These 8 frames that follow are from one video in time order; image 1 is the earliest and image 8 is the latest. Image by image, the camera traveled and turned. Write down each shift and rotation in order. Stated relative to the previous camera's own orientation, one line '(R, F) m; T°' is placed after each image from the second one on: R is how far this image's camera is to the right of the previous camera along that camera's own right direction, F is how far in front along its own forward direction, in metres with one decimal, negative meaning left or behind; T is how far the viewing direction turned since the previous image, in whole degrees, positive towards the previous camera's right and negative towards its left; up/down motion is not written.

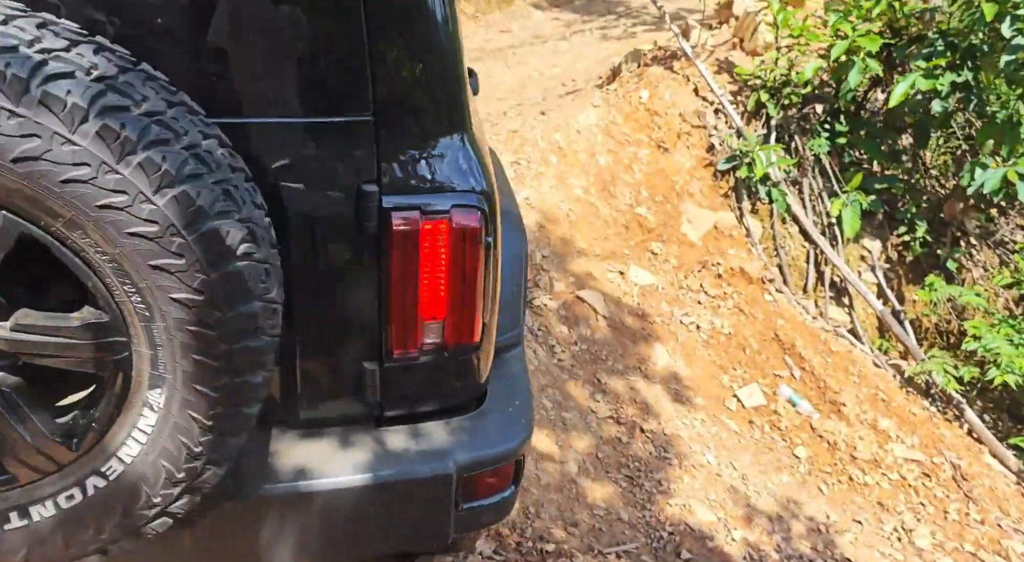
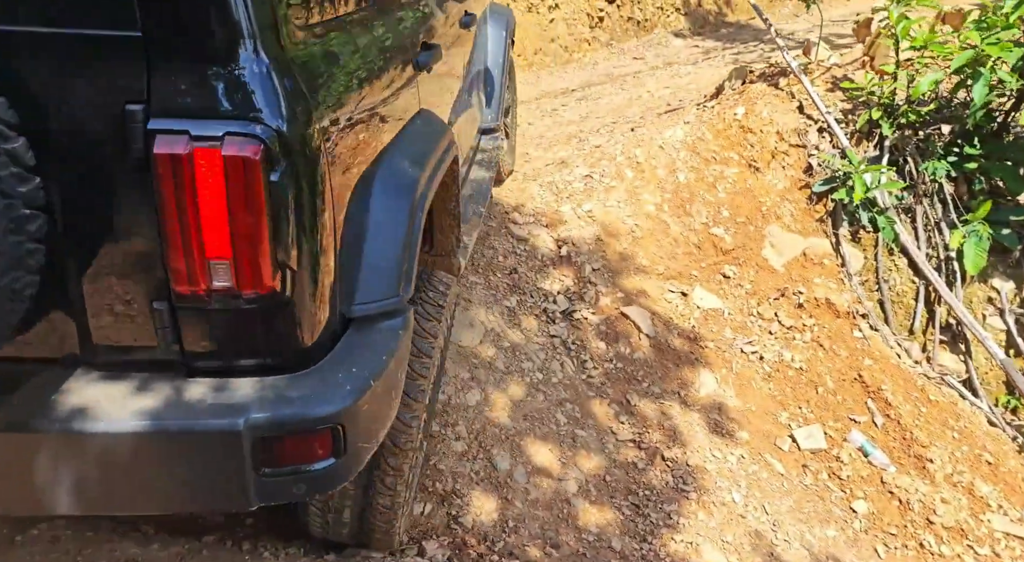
(+0.9, +0.3) m; -13°
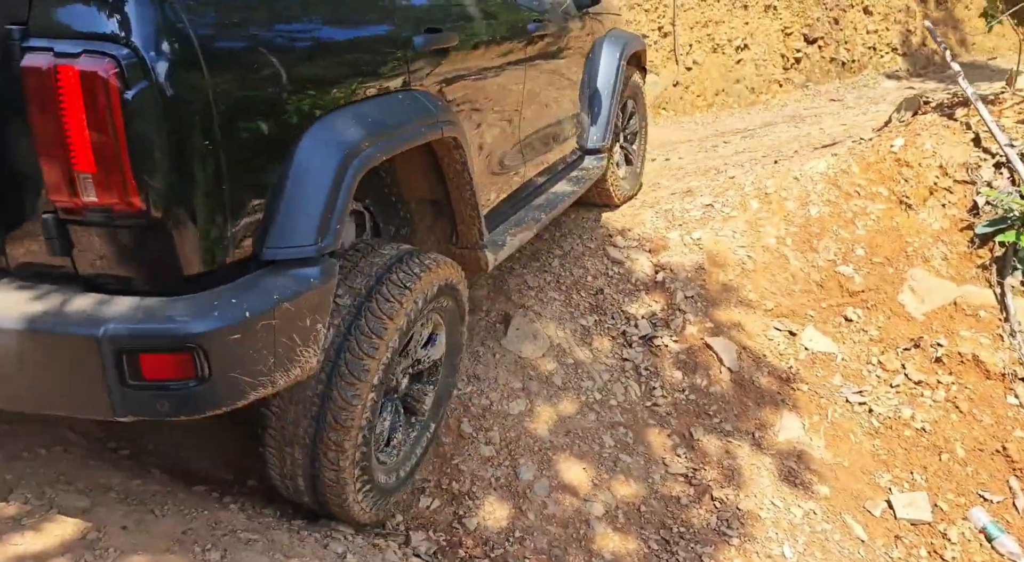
(+1.0, +0.2) m; -18°
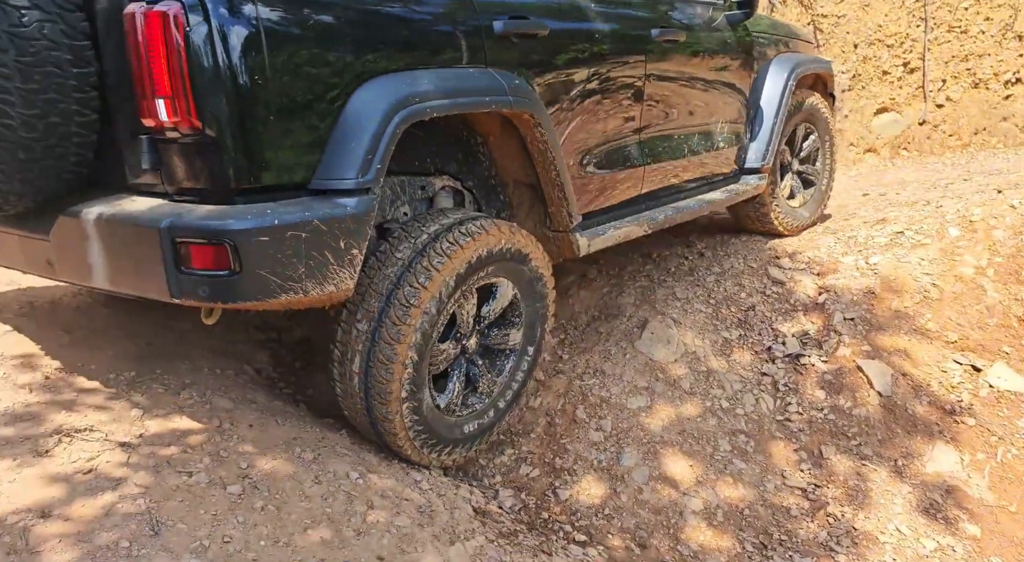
(+0.8, -0.1) m; -19°
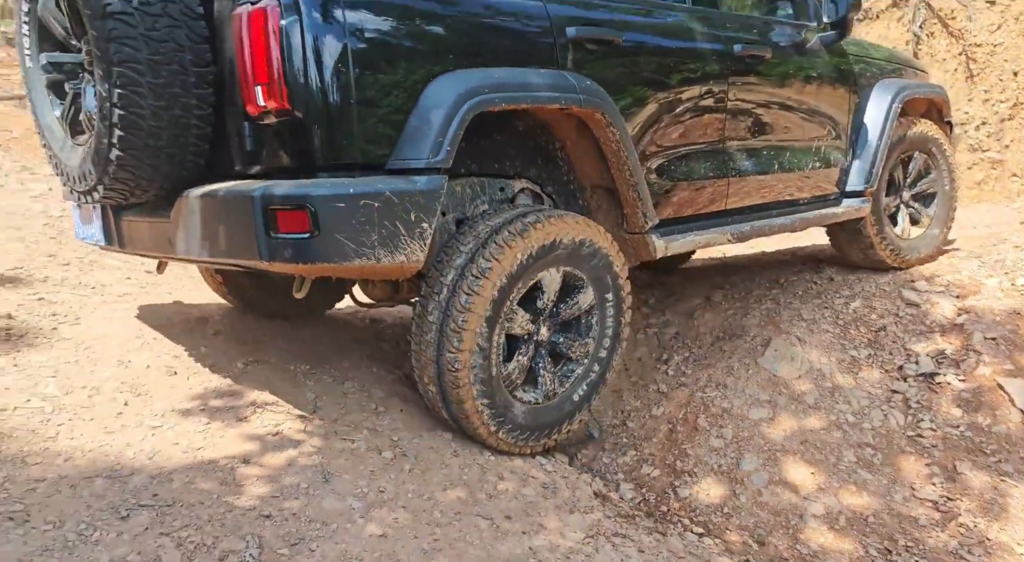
(+0.2, -0.4) m; -10°
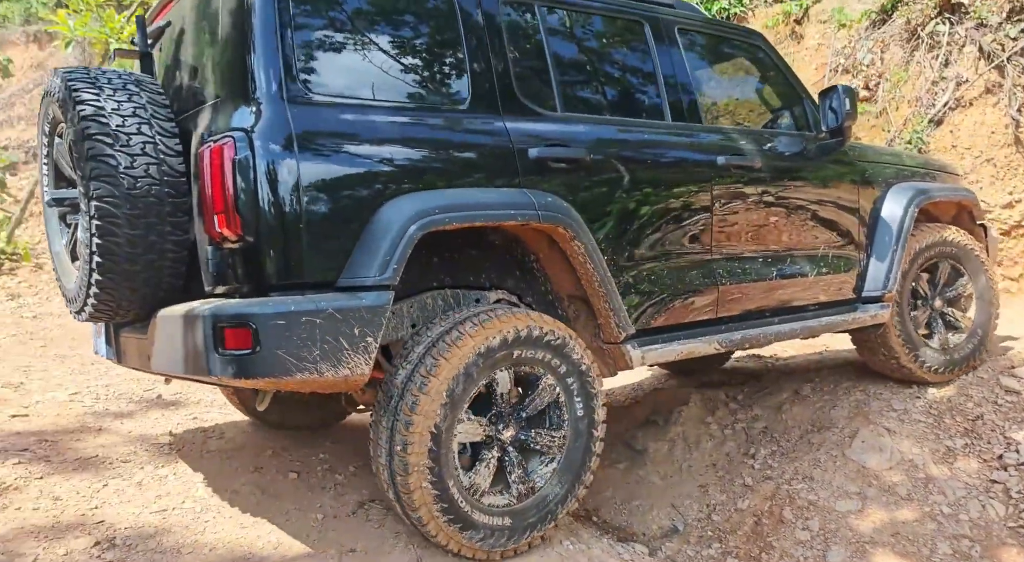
(+0.3, -0.4) m; -9°
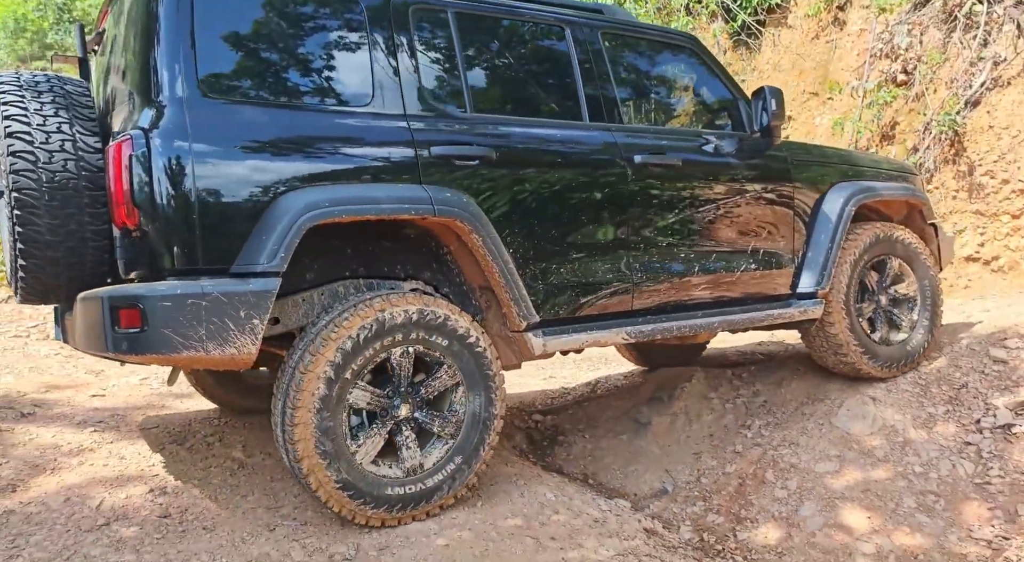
(+0.4, -0.5) m; -6°
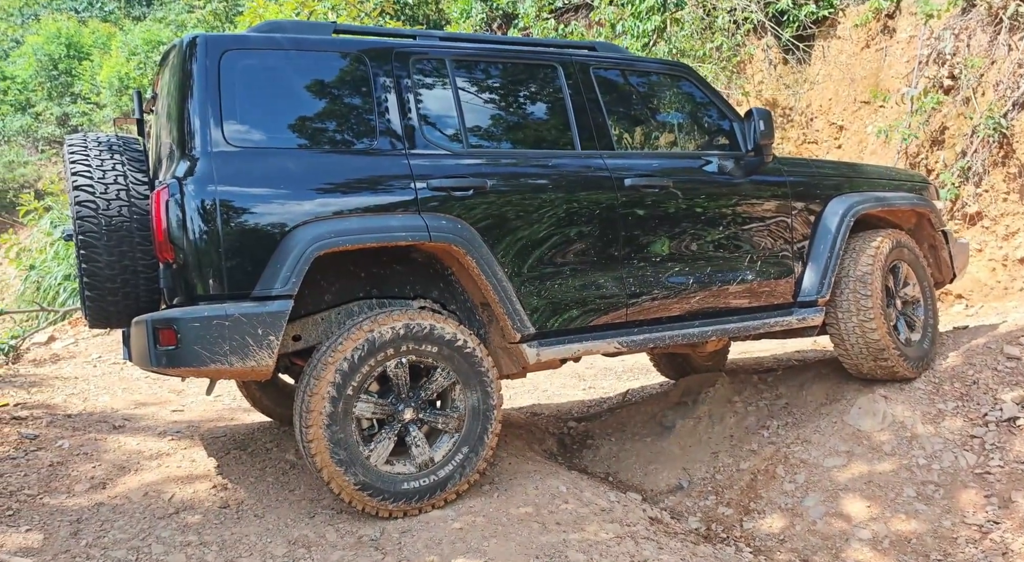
(+0.4, -0.4) m; -6°
